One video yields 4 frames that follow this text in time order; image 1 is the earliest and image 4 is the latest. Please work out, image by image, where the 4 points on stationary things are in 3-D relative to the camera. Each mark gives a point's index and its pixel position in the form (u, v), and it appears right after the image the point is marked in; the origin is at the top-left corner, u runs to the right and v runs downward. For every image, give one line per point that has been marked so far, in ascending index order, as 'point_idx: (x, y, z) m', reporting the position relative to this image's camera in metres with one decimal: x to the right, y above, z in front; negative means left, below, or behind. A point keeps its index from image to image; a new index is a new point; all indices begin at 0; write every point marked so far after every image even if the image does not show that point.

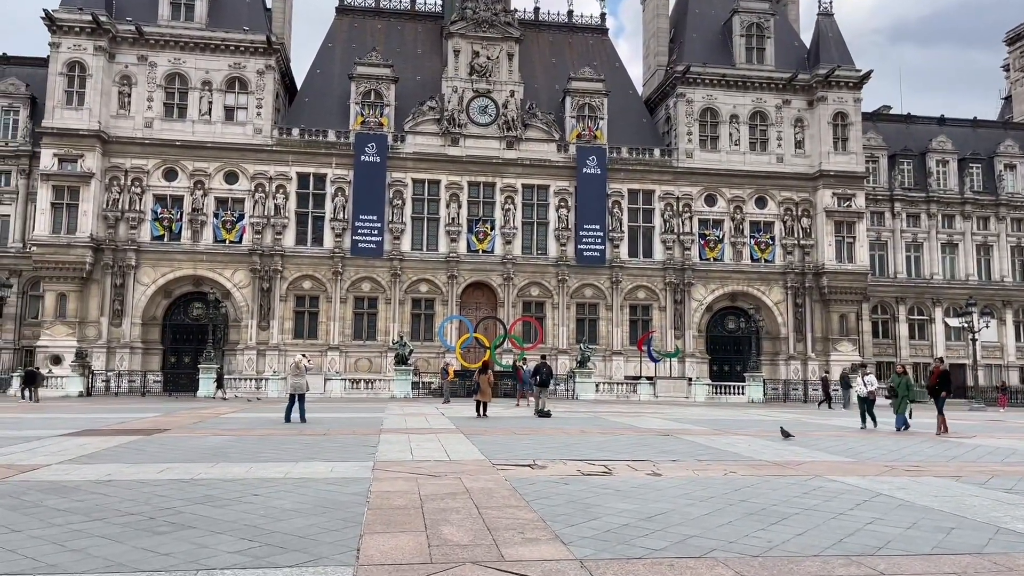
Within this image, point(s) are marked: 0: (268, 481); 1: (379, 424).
0: (-2.7, -2.1, +8.4) m
1: (-2.7, -2.9, +16.4) m
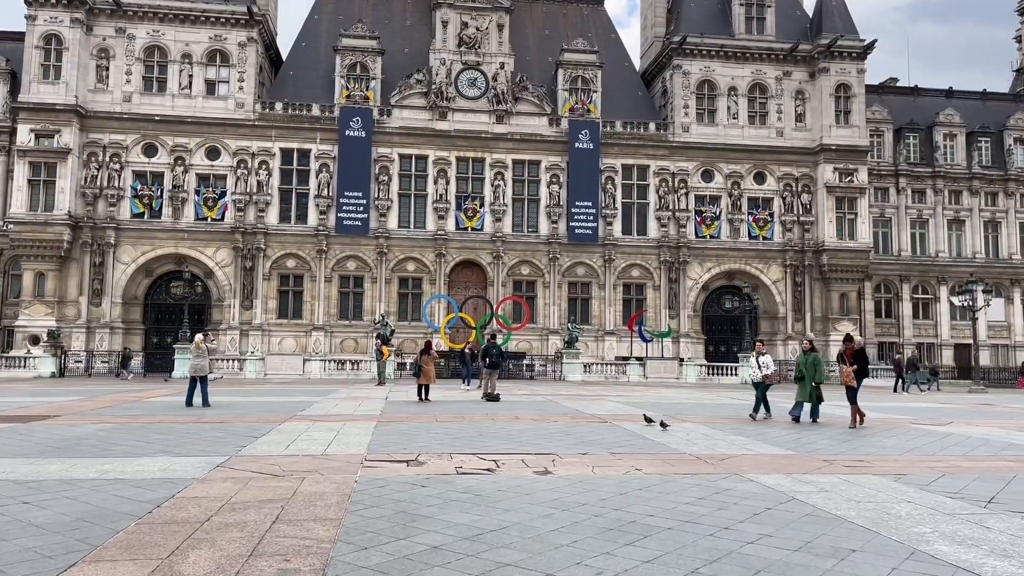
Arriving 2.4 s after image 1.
0: (-4.1, -1.8, +7.1) m
1: (-4.0, -2.4, +15.1) m
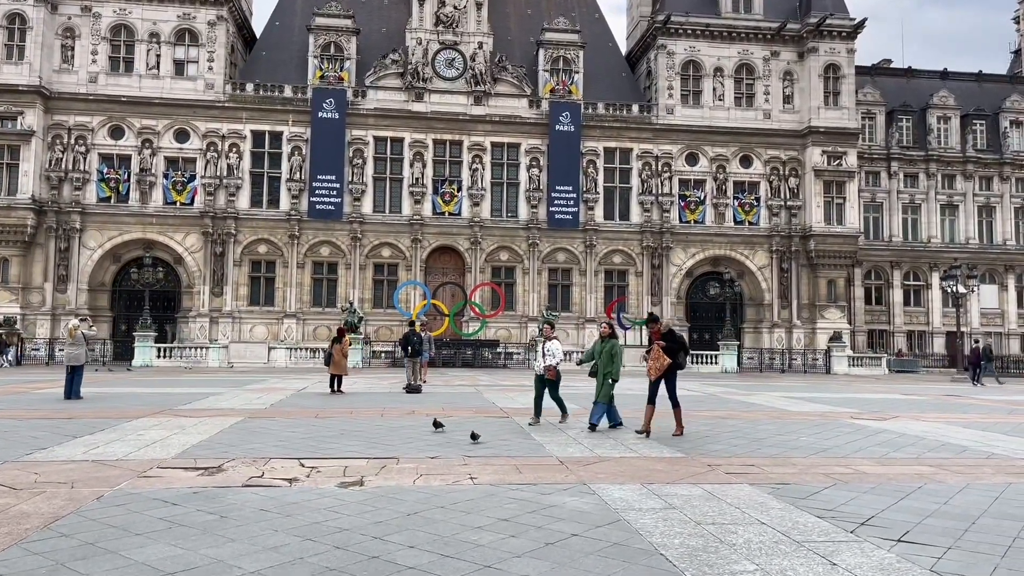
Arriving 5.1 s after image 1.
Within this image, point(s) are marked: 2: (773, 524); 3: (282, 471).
0: (-5.8, -1.6, +5.9) m
1: (-5.7, -2.0, +13.9) m
2: (+1.9, -1.7, +5.7) m
3: (-2.1, -1.7, +7.2) m
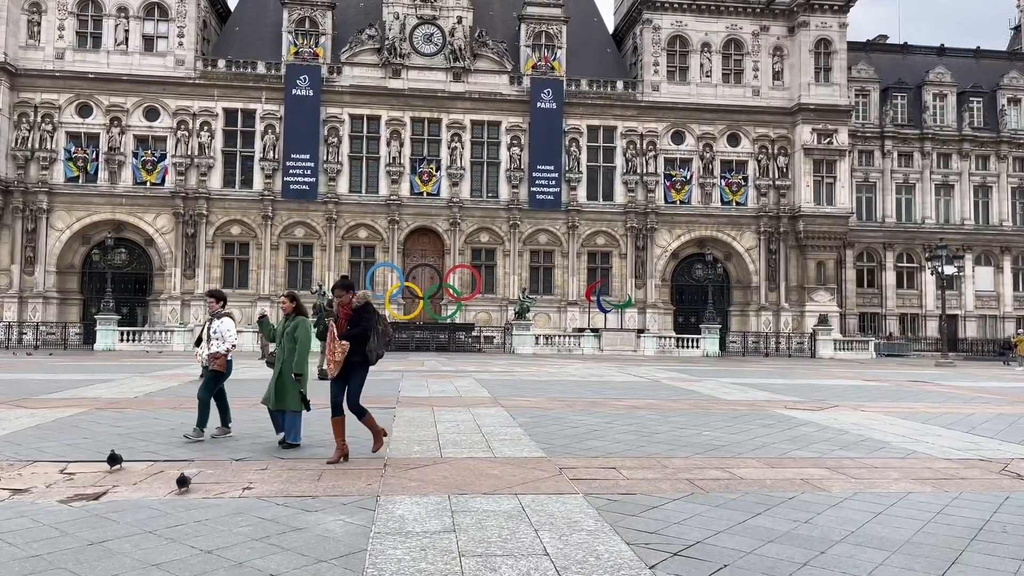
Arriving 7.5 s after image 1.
0: (-7.4, -1.4, +4.7) m
1: (-7.3, -1.7, +12.7) m
2: (+0.3, -1.5, +4.5) m
3: (-3.8, -1.5, +6.0) m
